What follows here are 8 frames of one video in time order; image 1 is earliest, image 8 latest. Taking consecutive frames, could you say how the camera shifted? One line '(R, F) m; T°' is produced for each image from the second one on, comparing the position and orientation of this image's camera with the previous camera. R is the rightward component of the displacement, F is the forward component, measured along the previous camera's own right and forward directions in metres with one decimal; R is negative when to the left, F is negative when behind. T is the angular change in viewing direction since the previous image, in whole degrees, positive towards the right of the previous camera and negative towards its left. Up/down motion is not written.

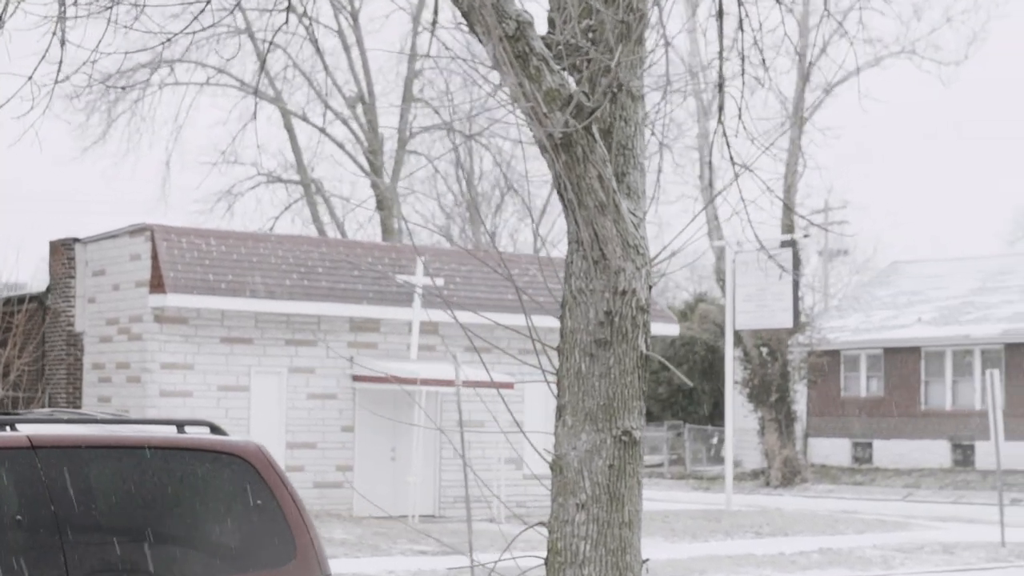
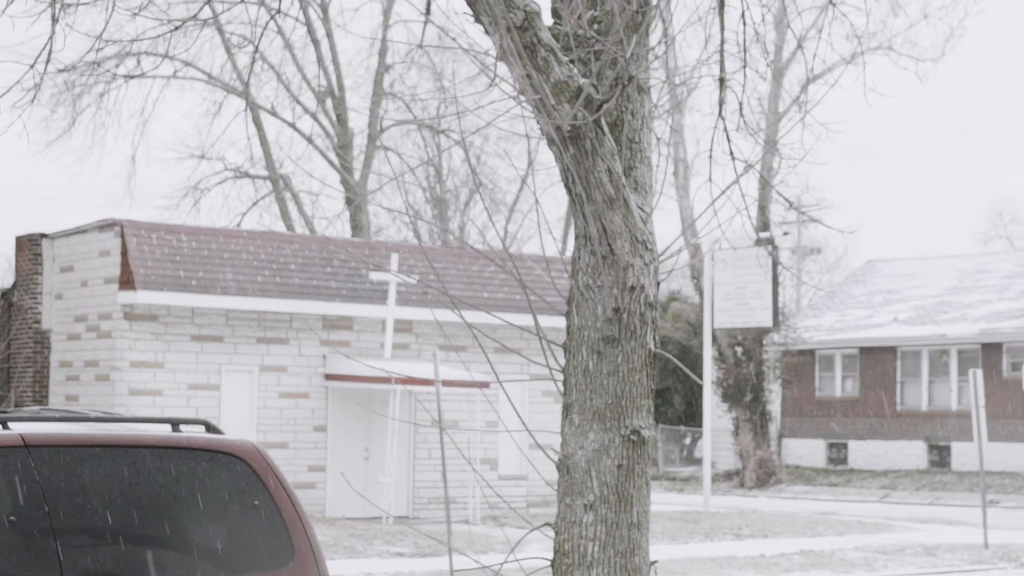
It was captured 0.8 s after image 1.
(-0.2, +0.1) m; +2°
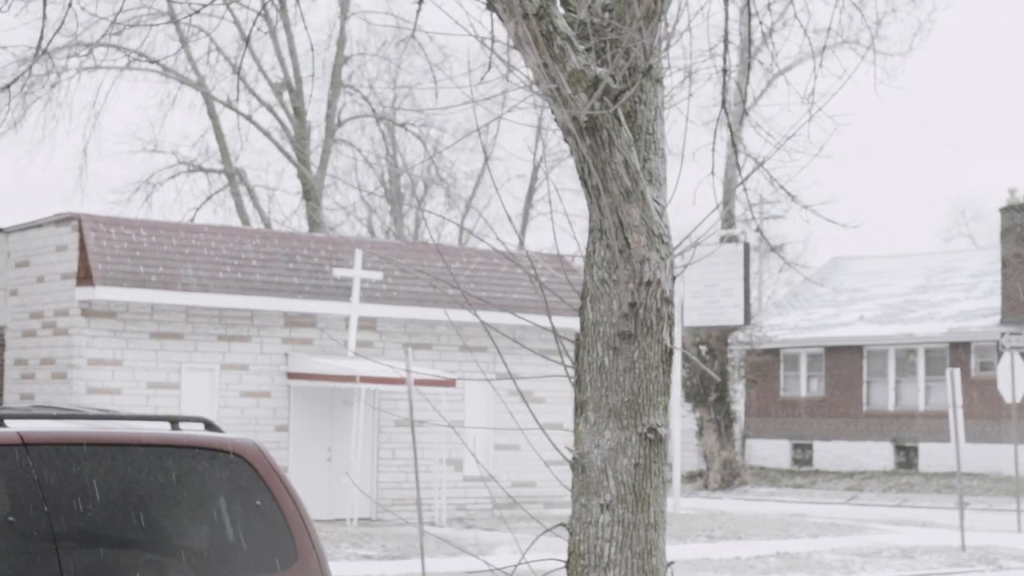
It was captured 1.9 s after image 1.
(-0.3, +0.2) m; +3°
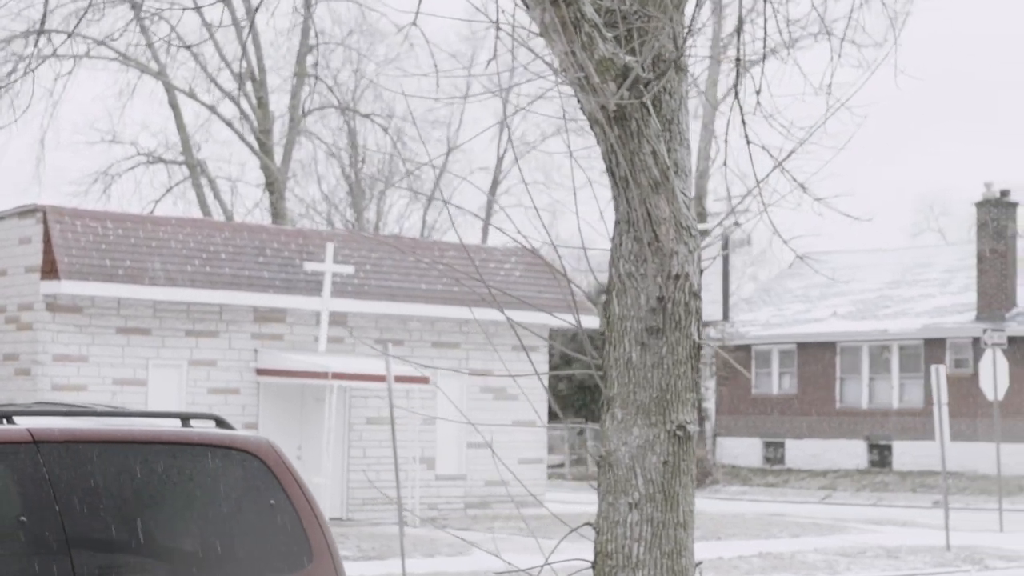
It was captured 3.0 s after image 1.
(-0.3, +0.2) m; +3°
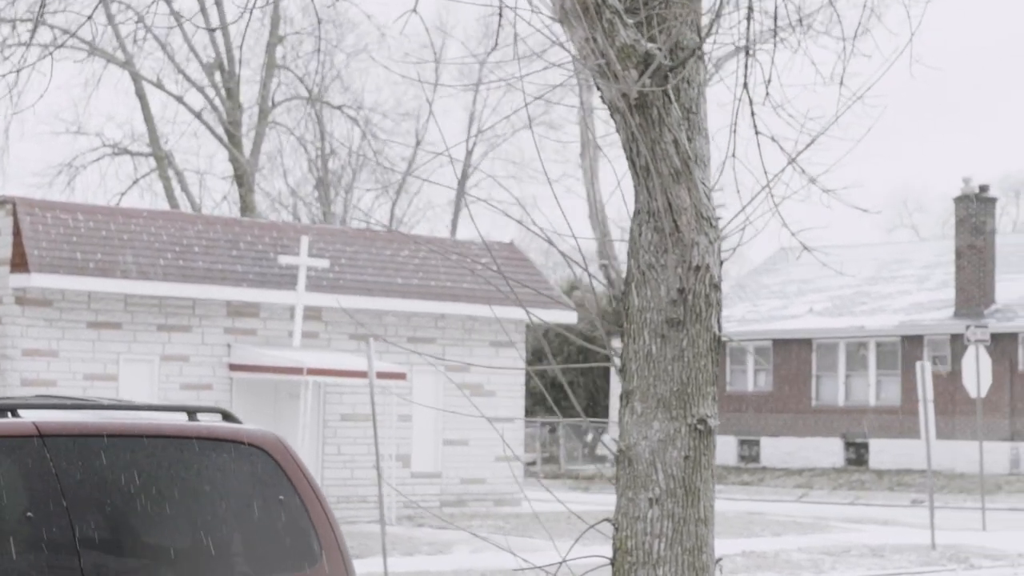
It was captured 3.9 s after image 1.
(-0.2, +0.1) m; +2°
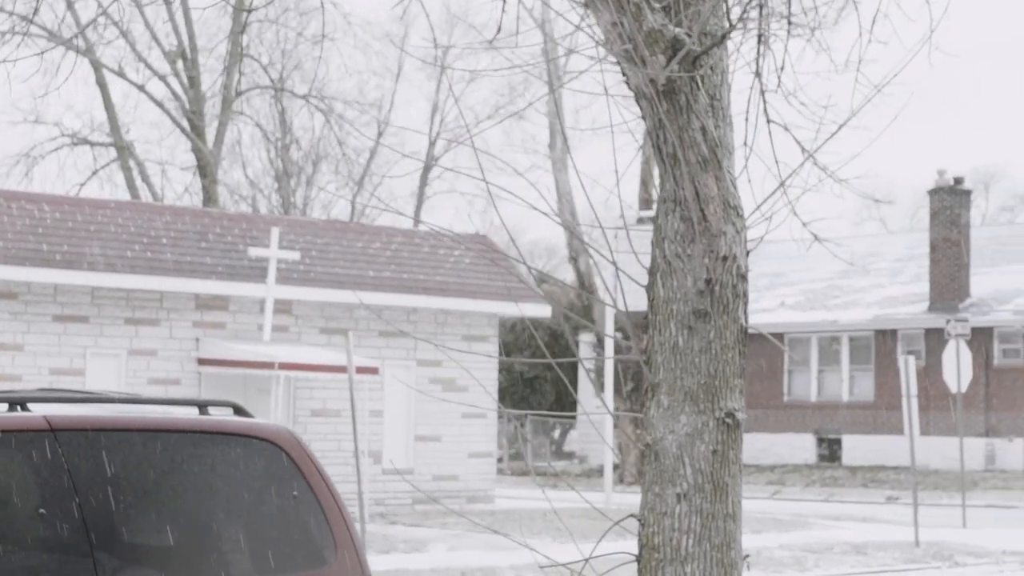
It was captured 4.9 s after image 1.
(-0.3, +0.1) m; +3°
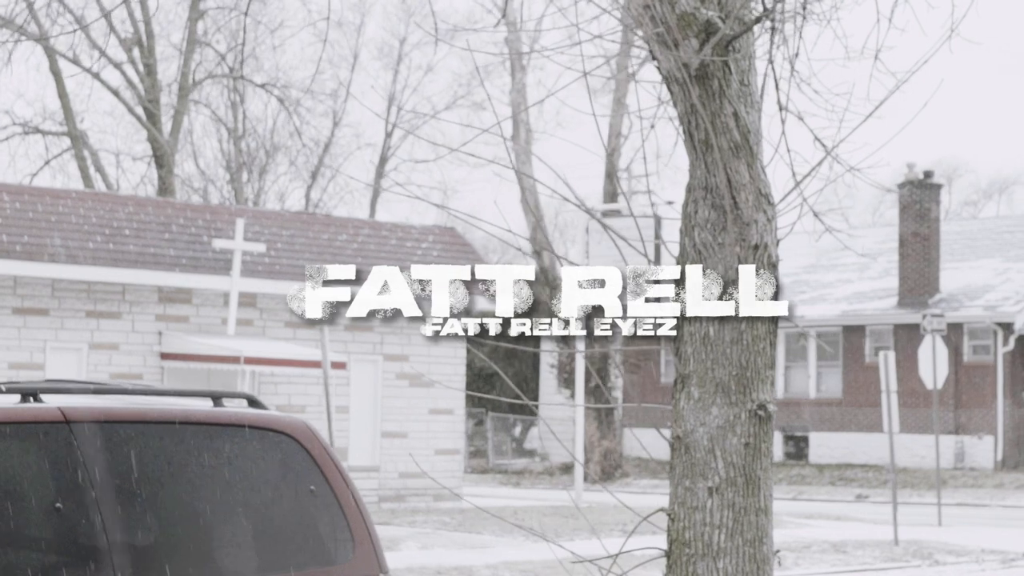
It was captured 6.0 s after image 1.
(-0.3, +0.2) m; +3°
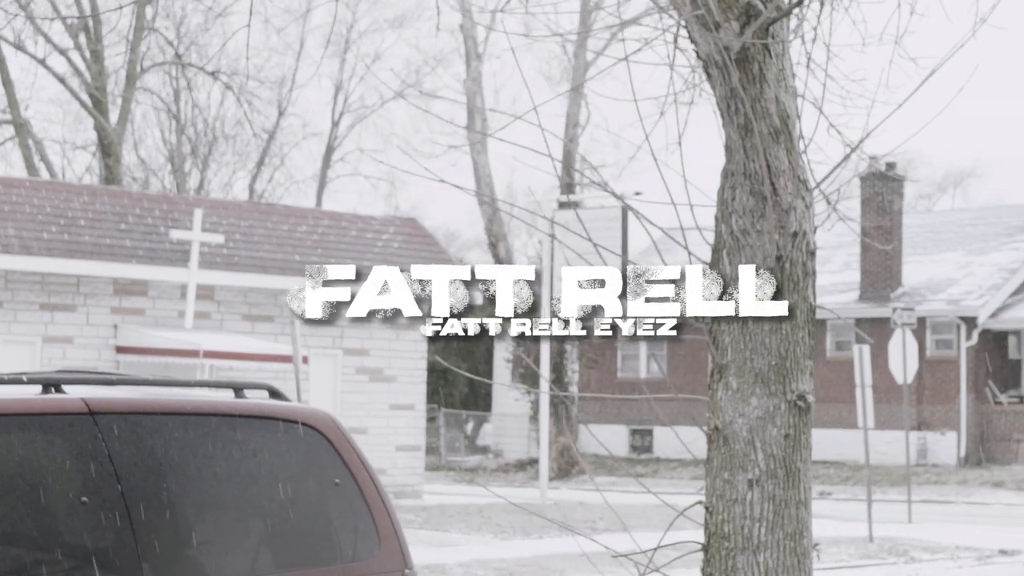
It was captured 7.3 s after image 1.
(-0.4, +0.2) m; +4°
